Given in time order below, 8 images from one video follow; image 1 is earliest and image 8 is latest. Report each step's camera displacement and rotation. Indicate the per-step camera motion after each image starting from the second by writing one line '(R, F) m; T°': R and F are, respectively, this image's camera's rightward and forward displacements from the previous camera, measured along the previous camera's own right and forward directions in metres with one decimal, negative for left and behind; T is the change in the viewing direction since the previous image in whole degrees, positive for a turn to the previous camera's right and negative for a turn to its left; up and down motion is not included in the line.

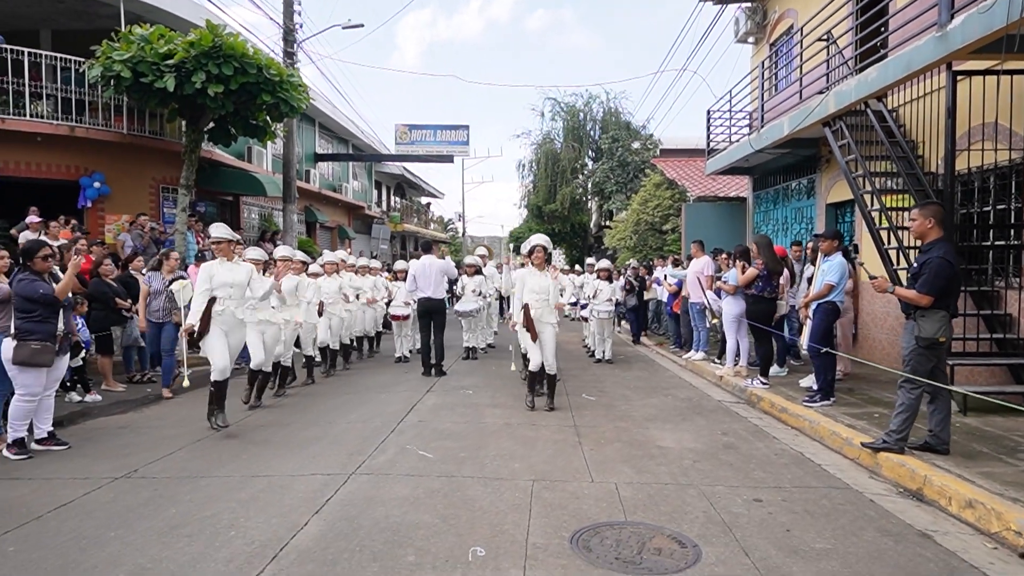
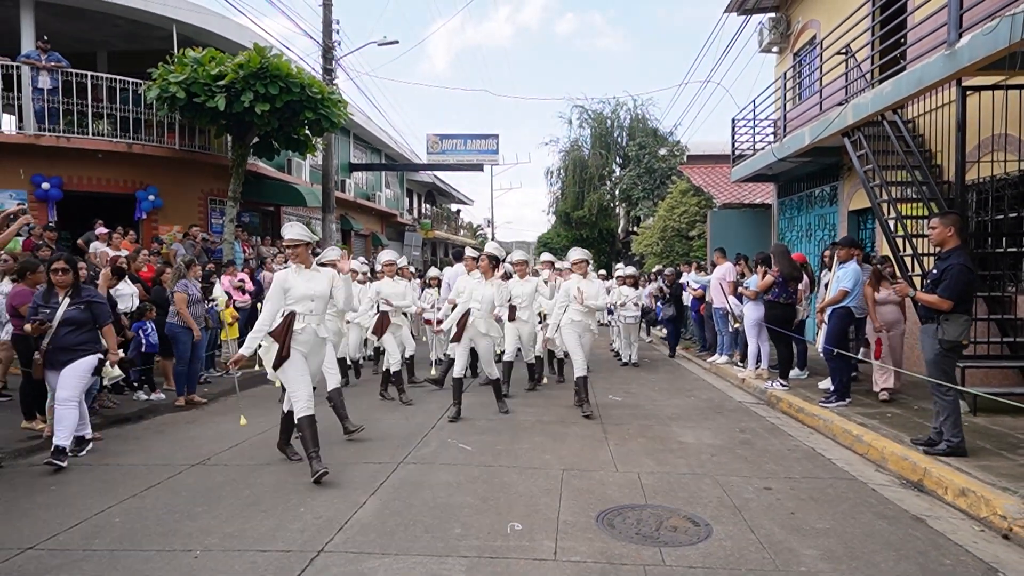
(0.0, -0.6) m; -2°
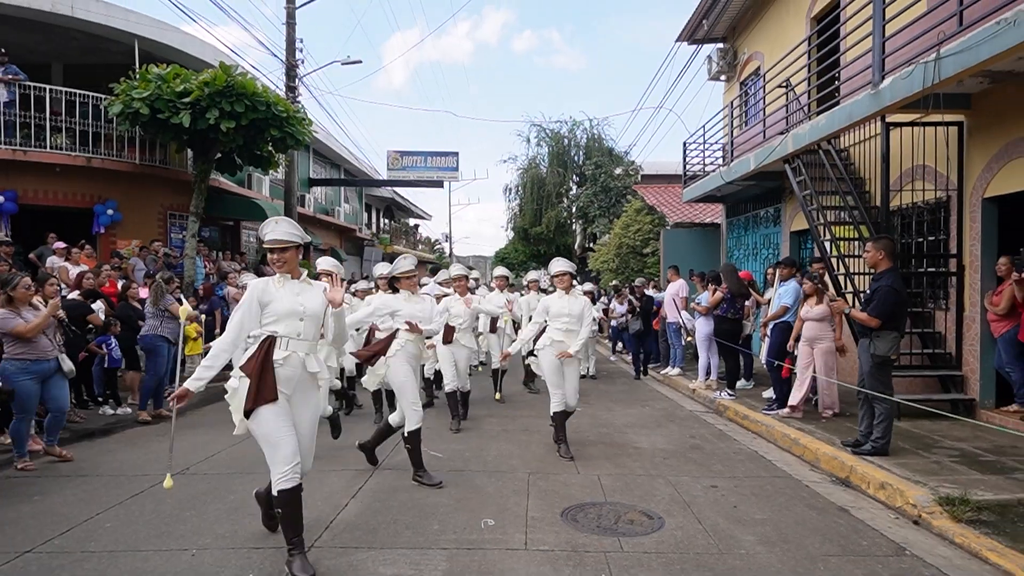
(-0.1, -0.5) m; +4°
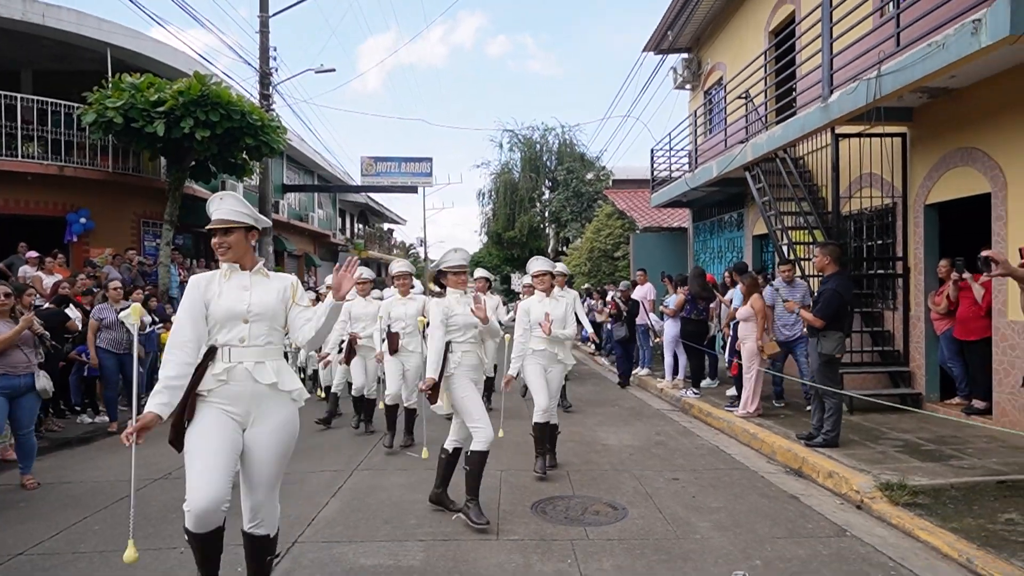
(0.0, -0.3) m; +2°
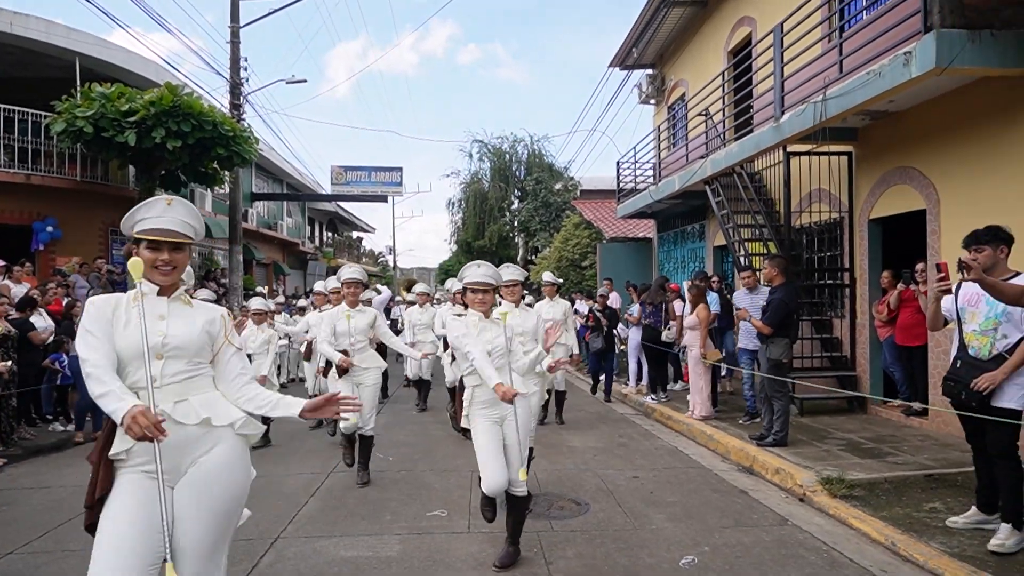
(0.0, -0.4) m; +3°
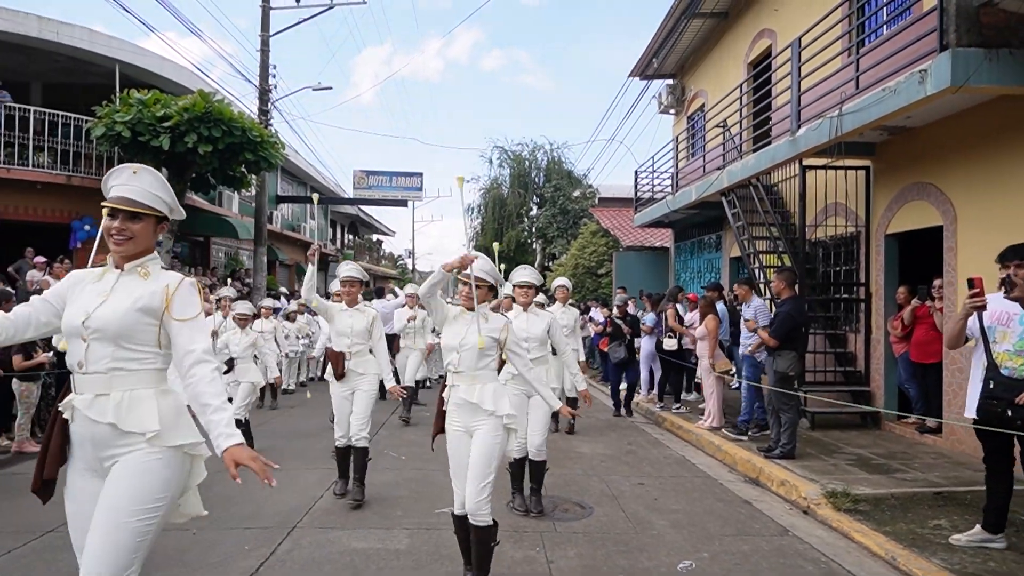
(+0.1, -0.1) m; -2°
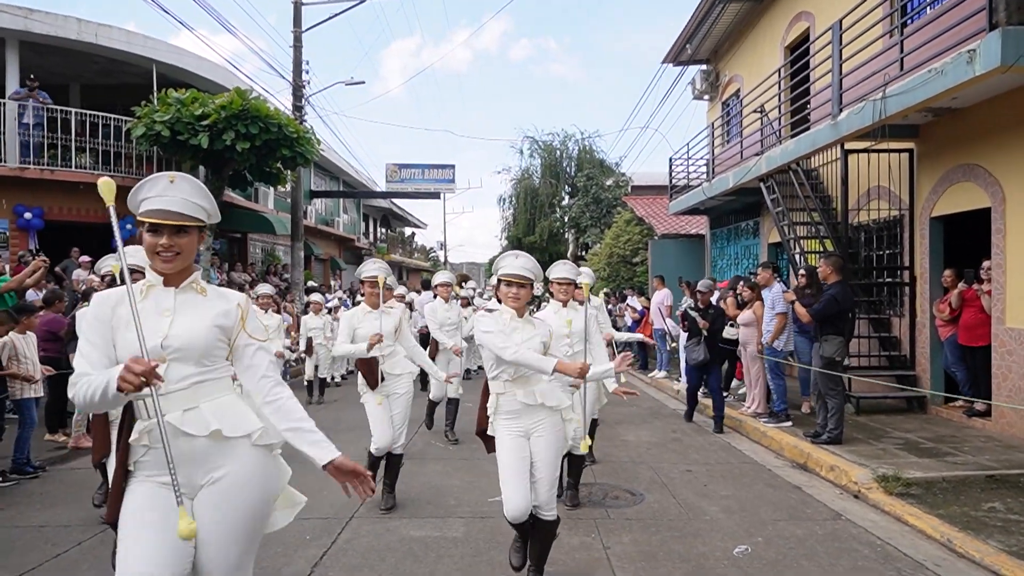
(-0.2, -0.1) m; -3°
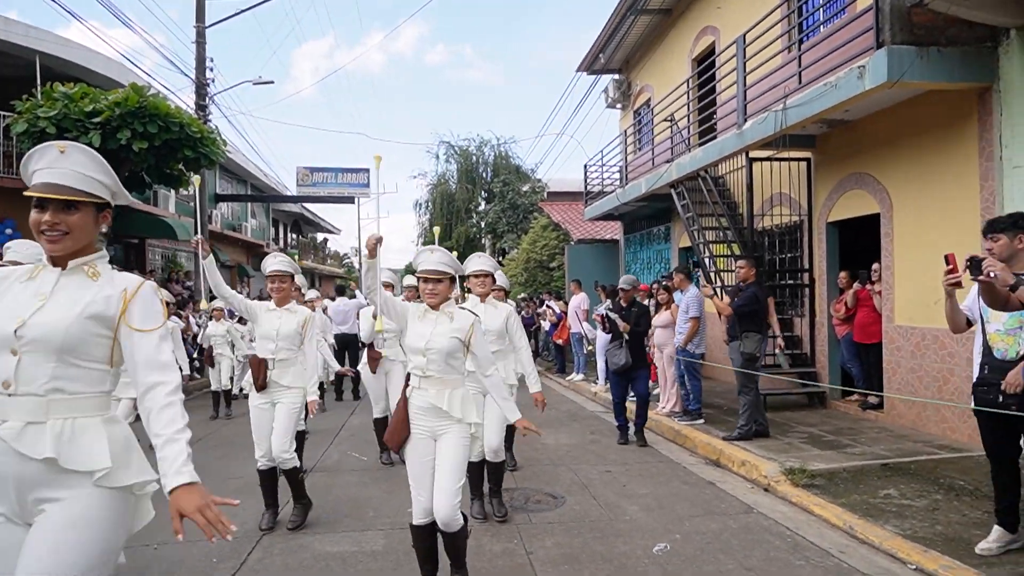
(0.0, +0.1) m; +7°
